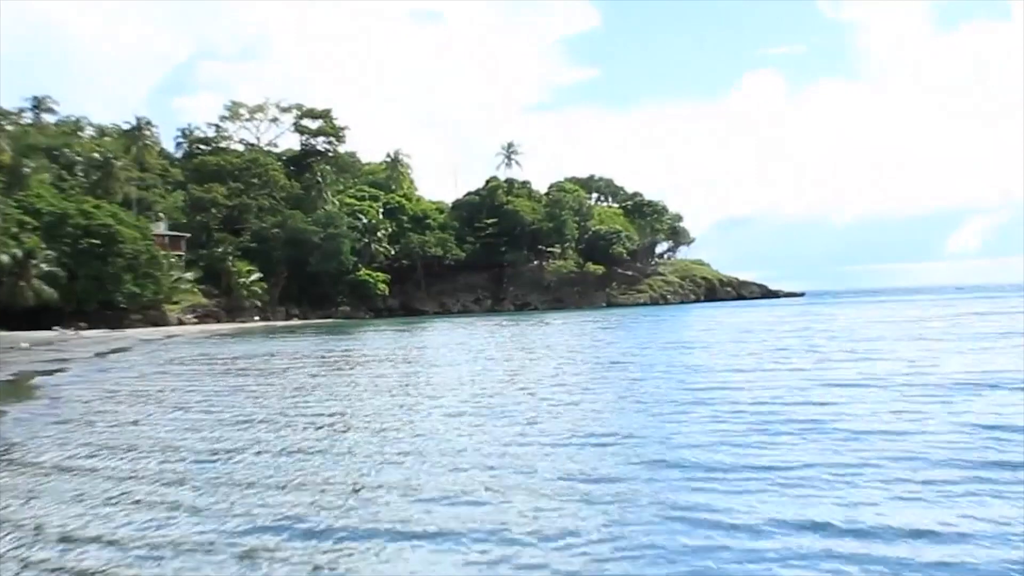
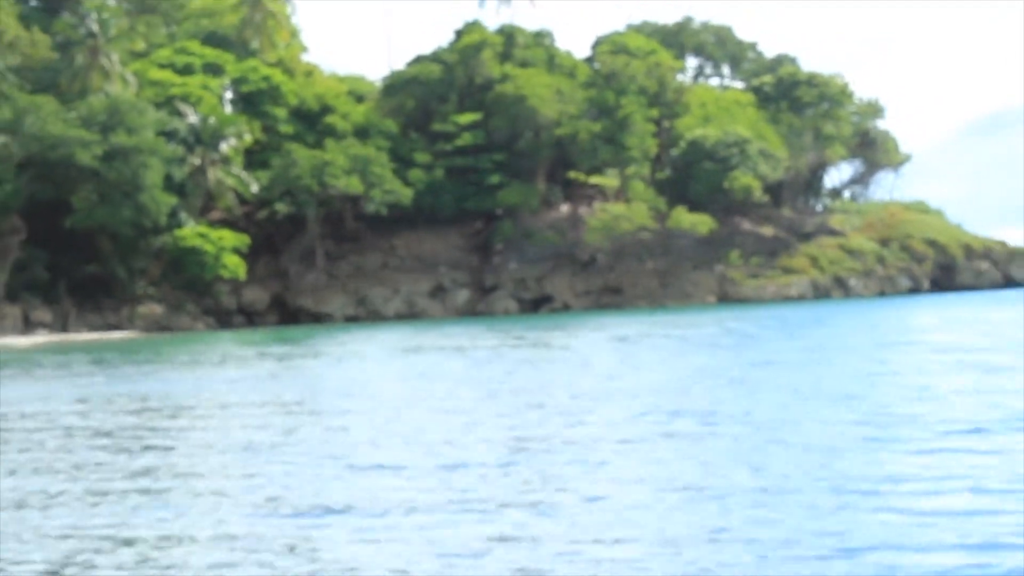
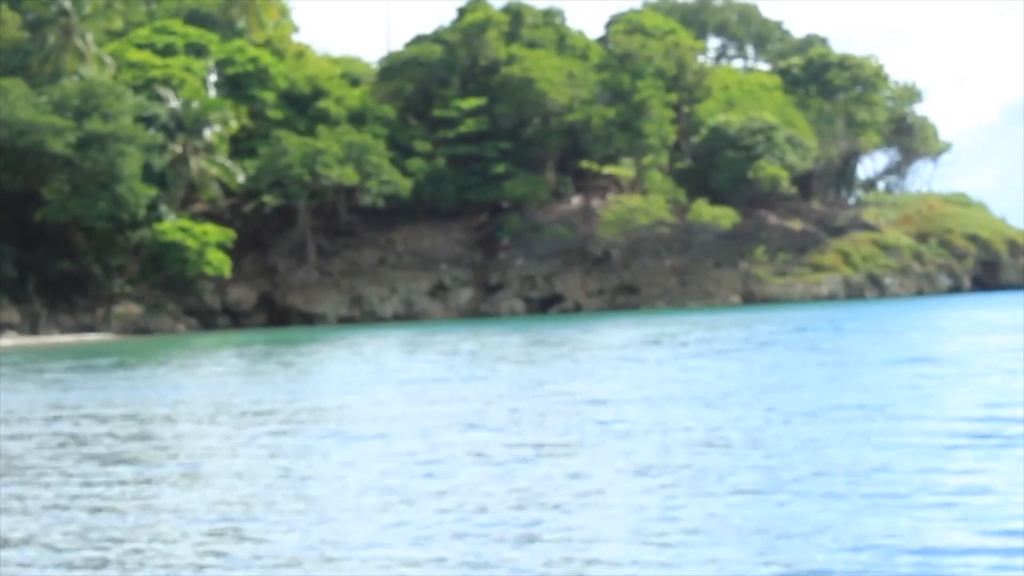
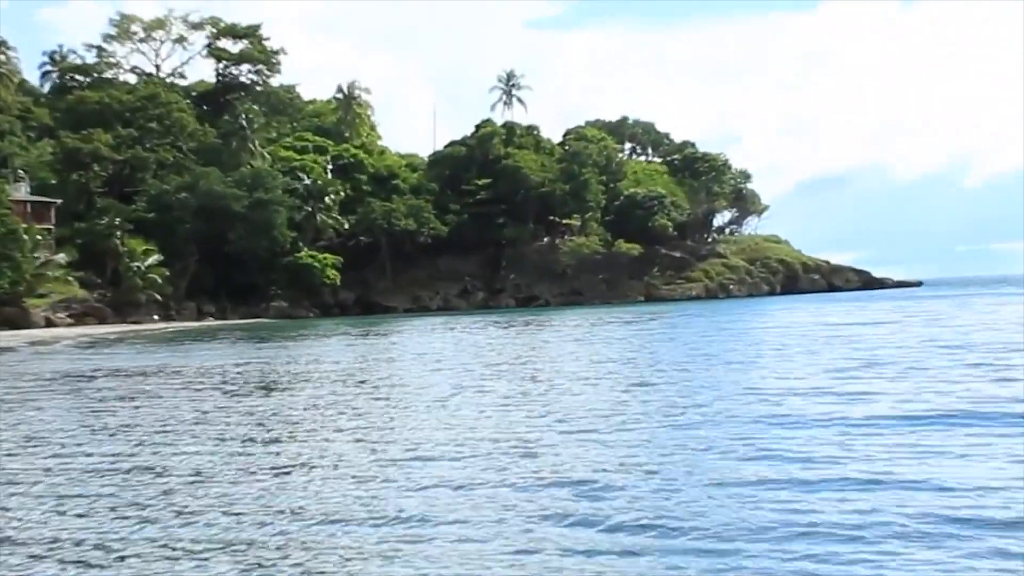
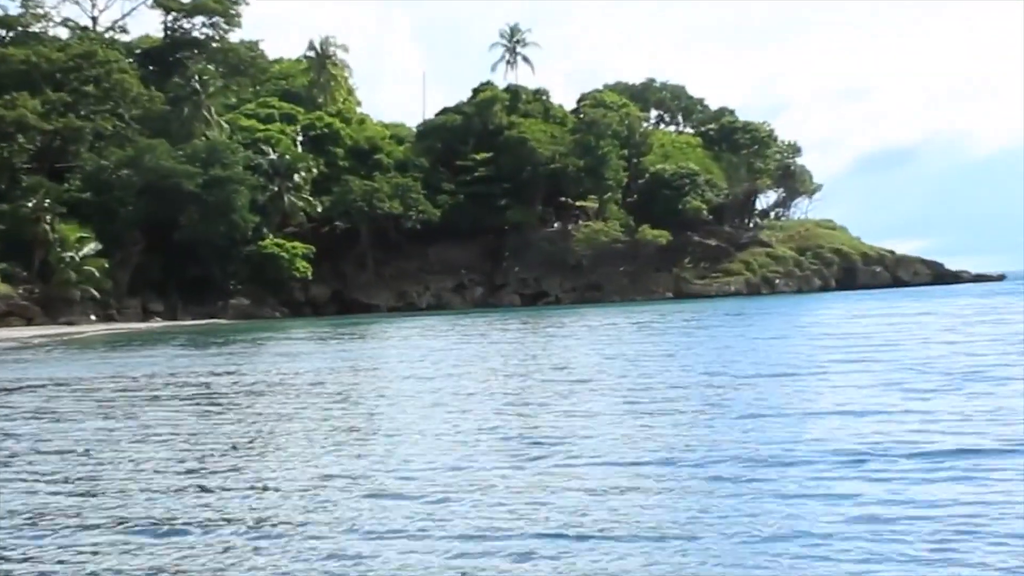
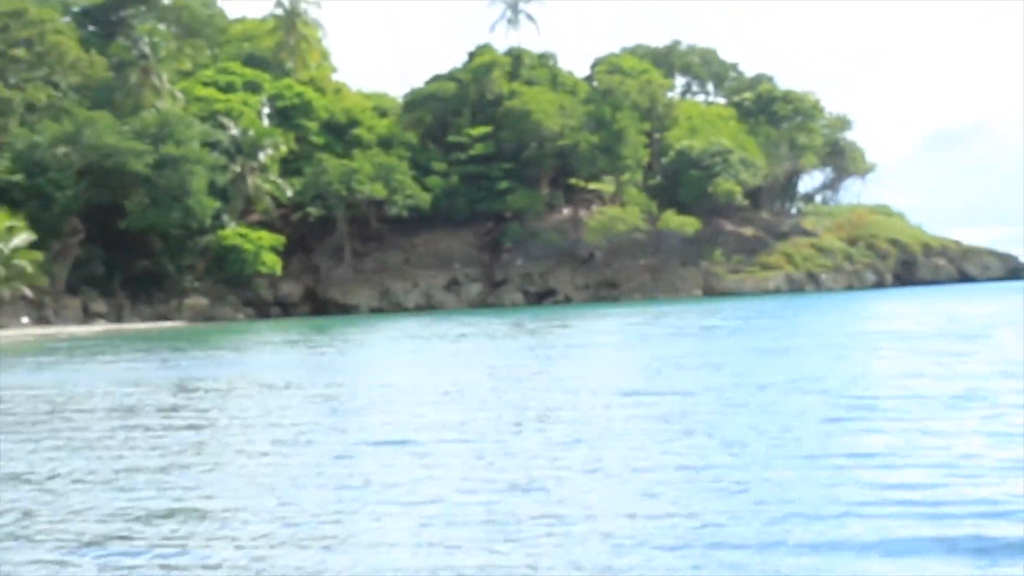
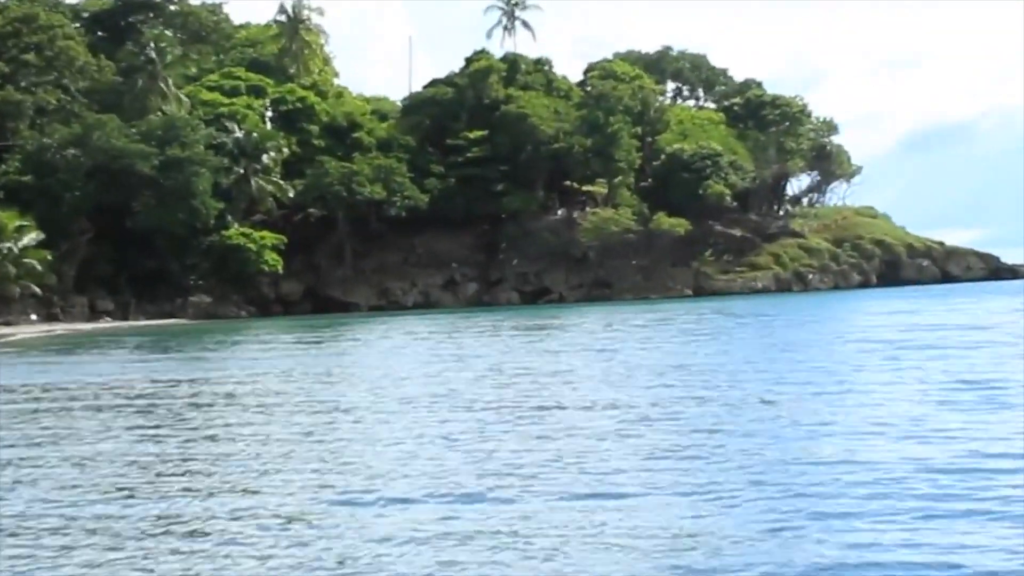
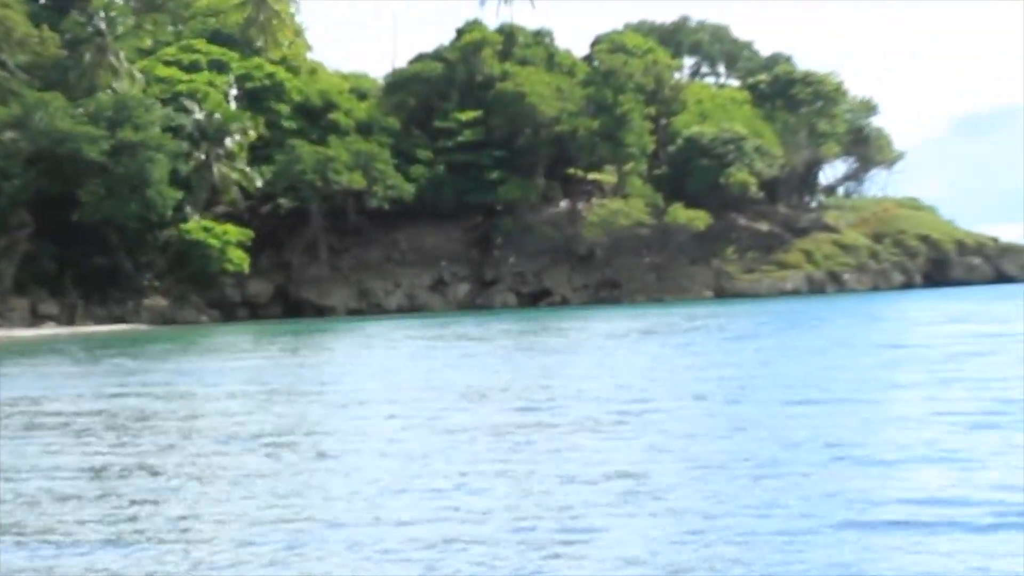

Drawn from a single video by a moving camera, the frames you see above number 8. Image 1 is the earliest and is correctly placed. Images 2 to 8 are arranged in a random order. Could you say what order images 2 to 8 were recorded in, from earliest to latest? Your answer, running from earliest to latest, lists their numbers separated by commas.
4, 5, 7, 8, 3, 2, 6
